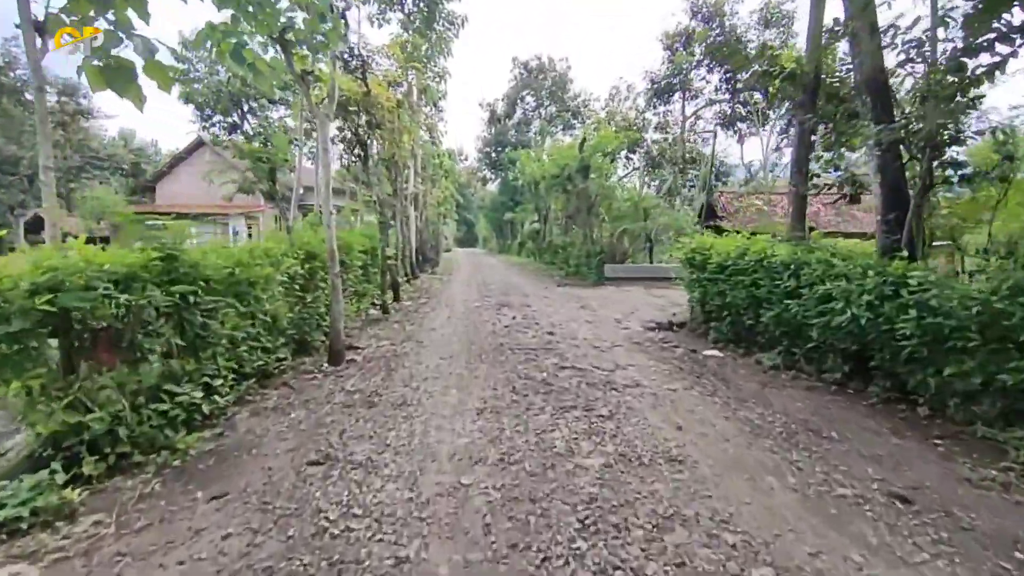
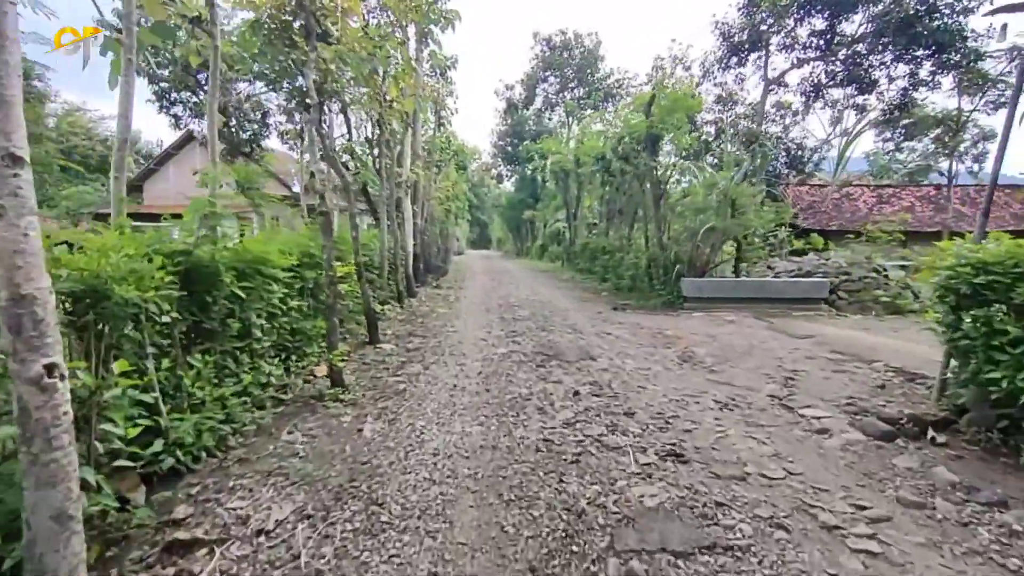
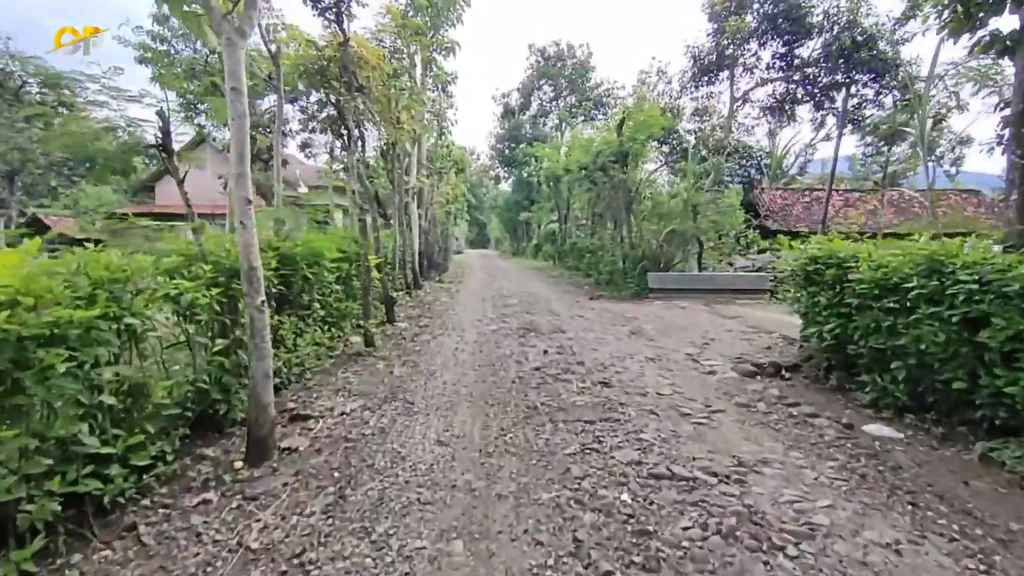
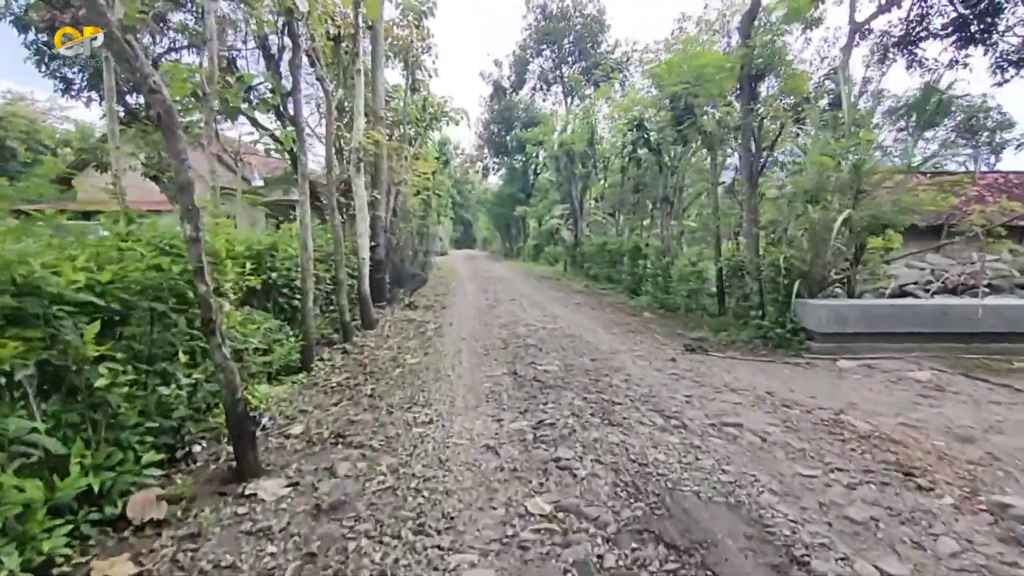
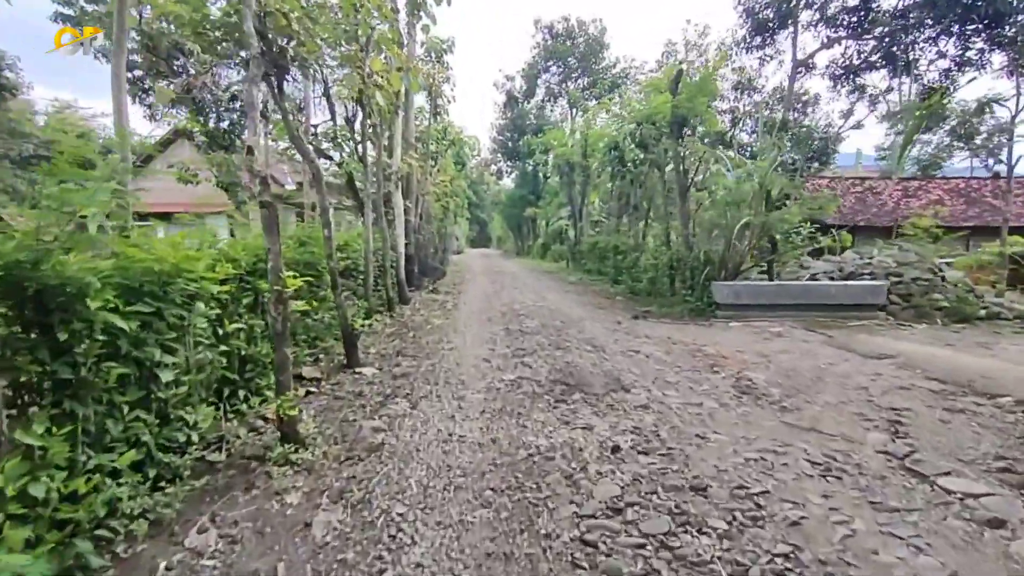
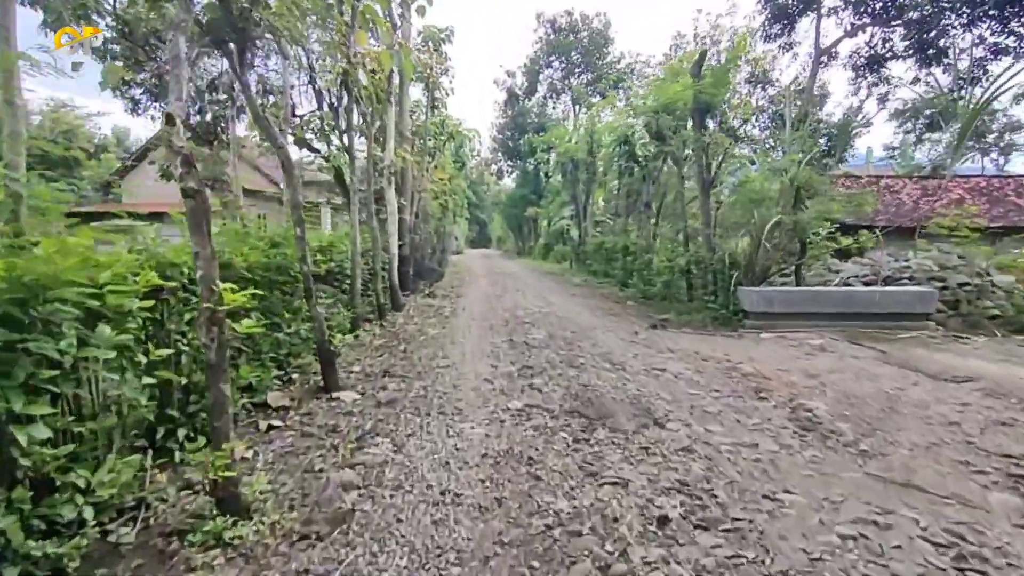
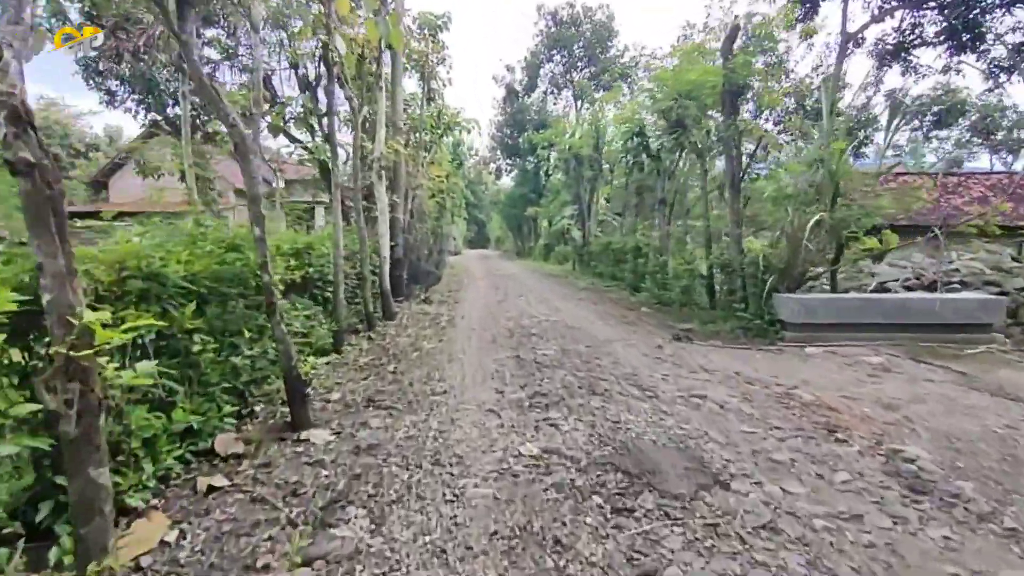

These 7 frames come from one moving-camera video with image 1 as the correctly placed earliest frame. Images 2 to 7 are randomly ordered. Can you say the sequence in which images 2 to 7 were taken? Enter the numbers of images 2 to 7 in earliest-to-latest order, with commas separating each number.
3, 2, 5, 6, 7, 4
